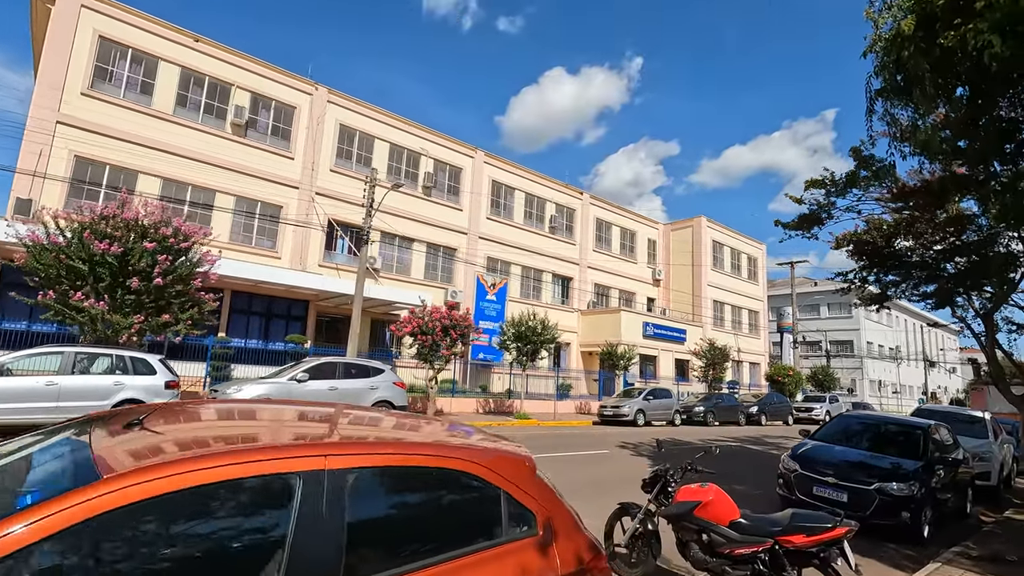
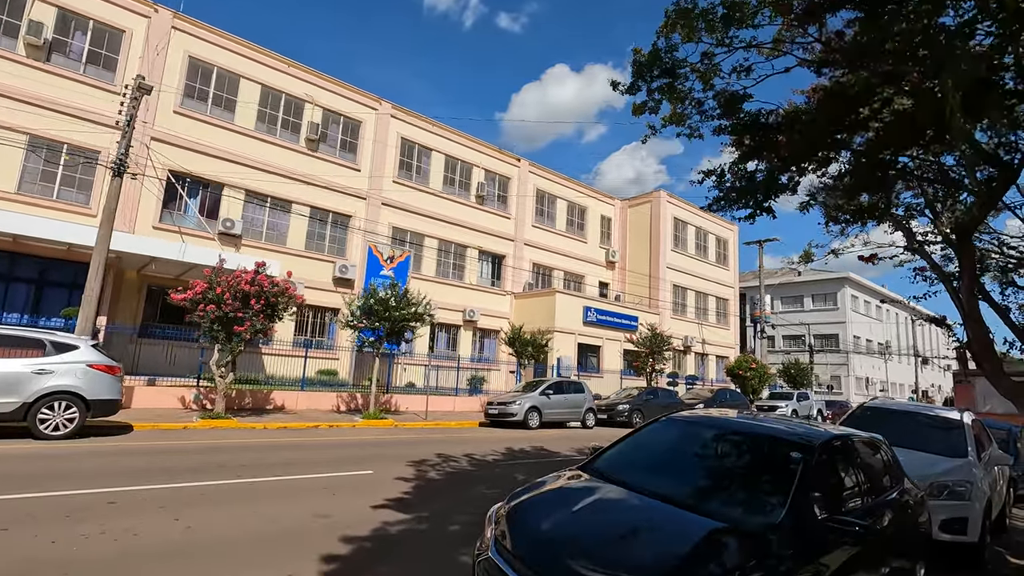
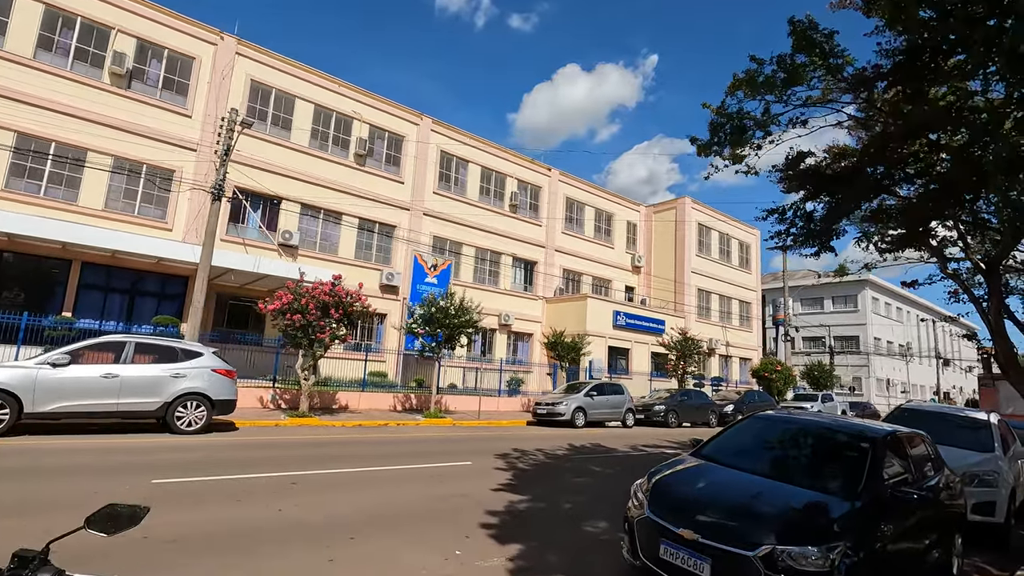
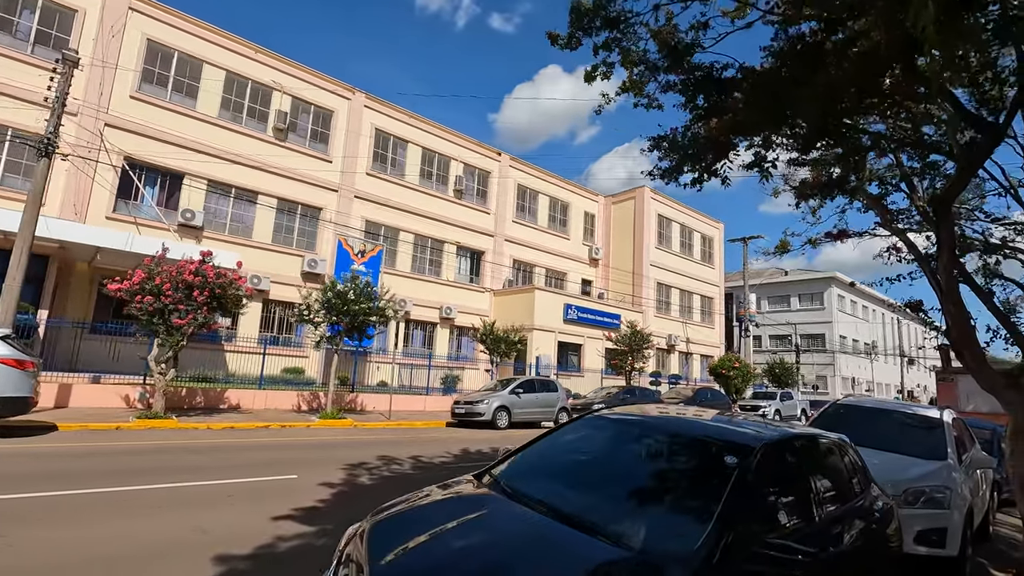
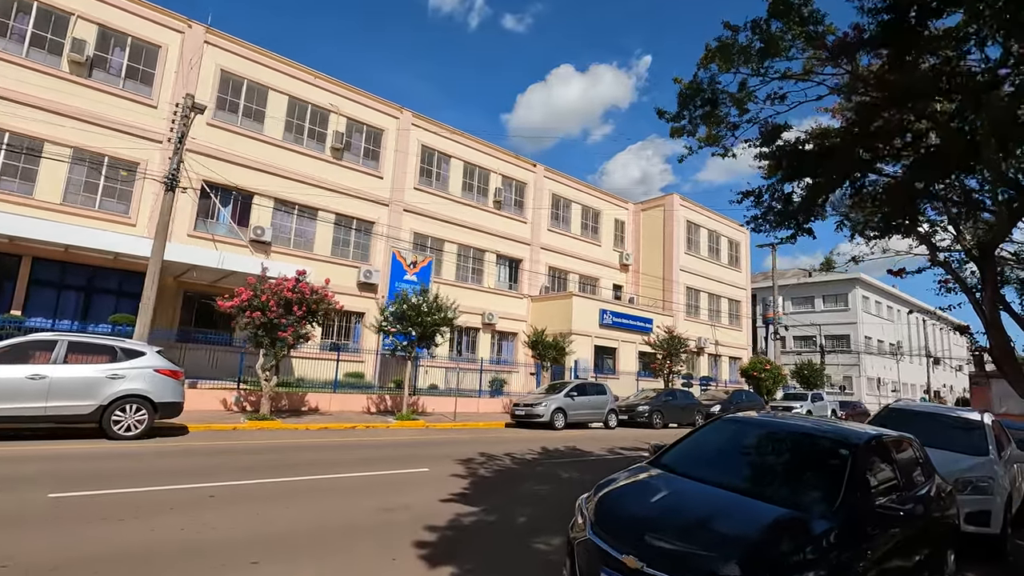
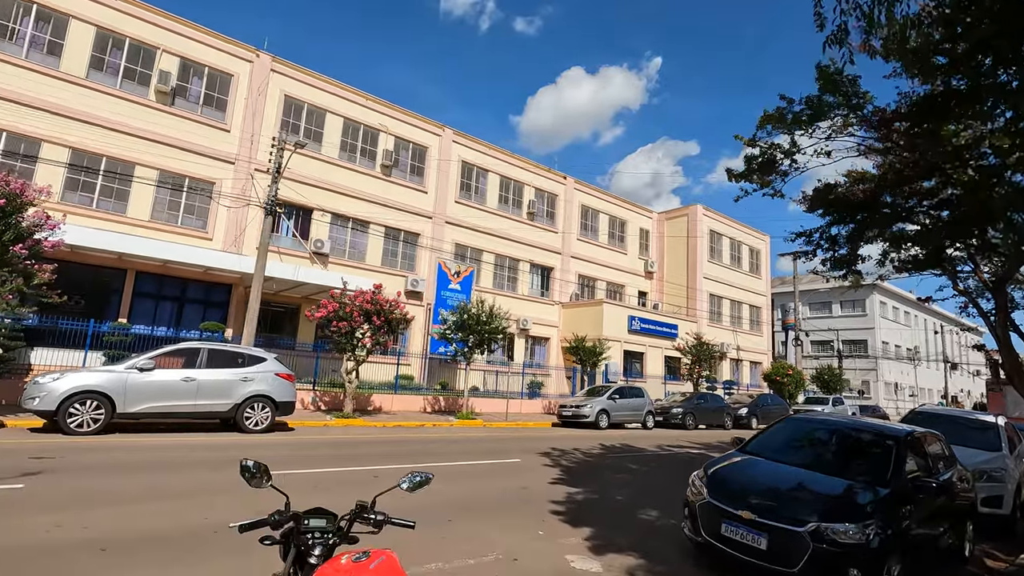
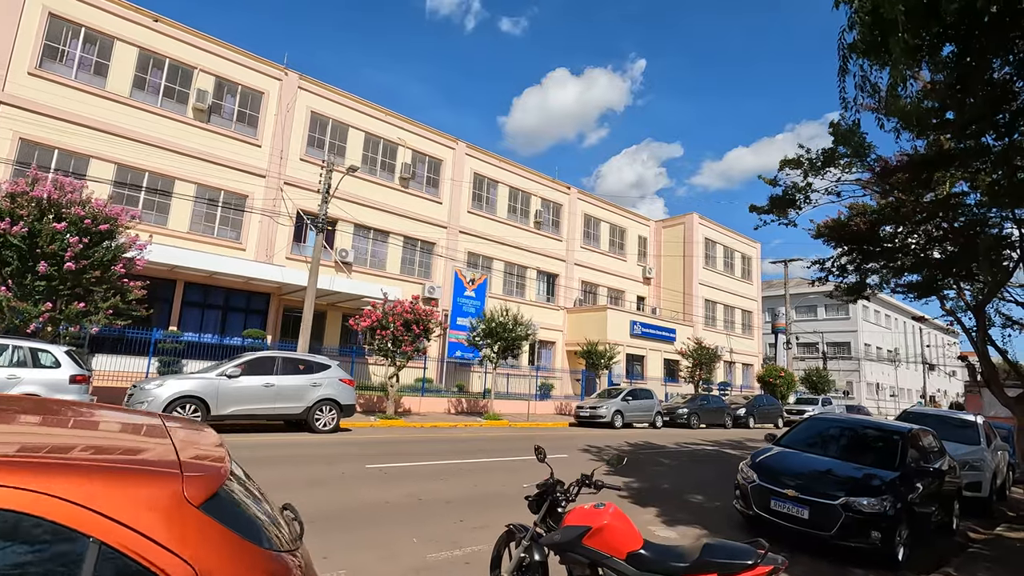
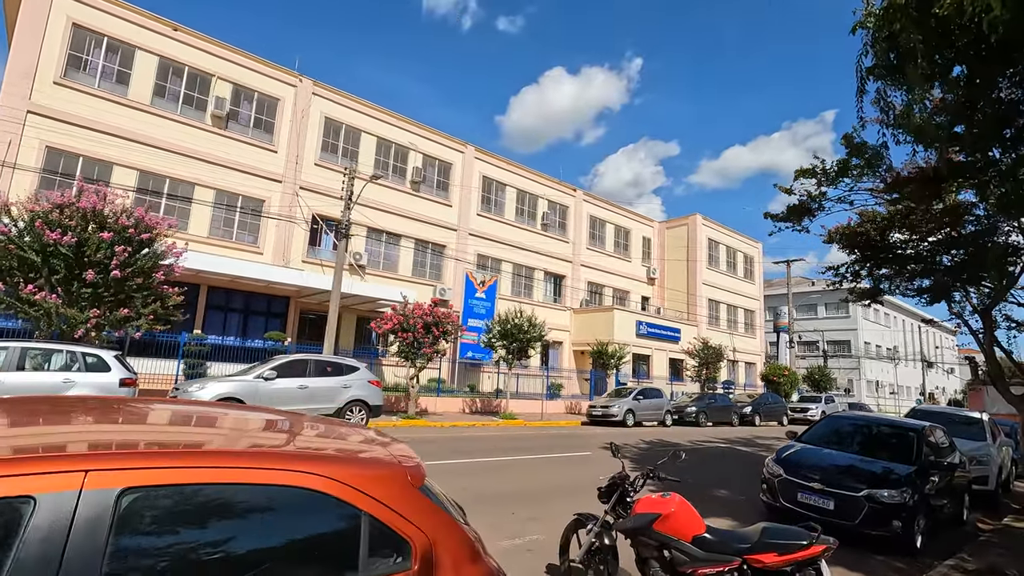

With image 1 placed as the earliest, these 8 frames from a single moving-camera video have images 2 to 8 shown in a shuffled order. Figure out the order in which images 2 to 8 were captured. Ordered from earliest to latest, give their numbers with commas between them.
8, 7, 6, 3, 5, 2, 4
